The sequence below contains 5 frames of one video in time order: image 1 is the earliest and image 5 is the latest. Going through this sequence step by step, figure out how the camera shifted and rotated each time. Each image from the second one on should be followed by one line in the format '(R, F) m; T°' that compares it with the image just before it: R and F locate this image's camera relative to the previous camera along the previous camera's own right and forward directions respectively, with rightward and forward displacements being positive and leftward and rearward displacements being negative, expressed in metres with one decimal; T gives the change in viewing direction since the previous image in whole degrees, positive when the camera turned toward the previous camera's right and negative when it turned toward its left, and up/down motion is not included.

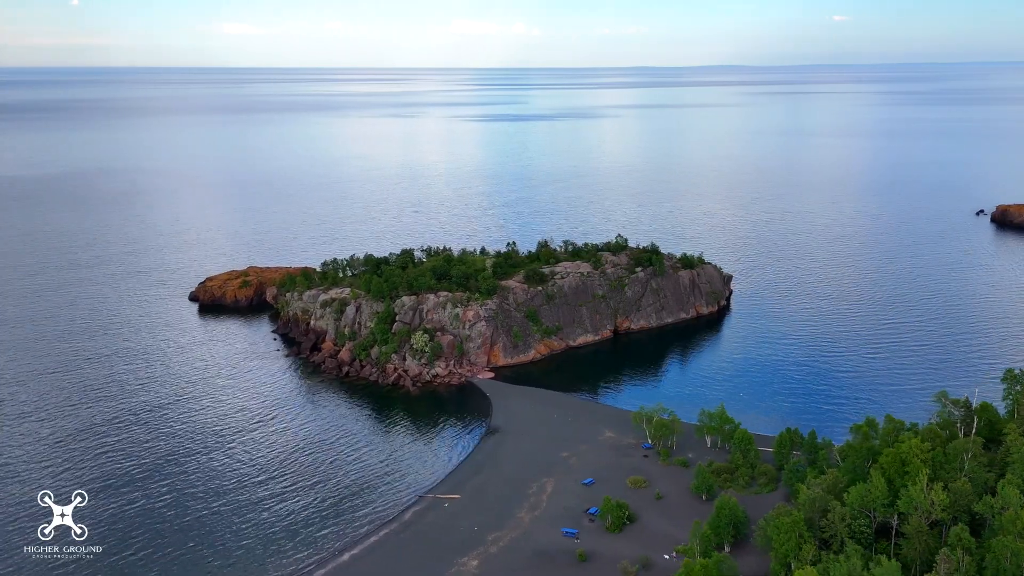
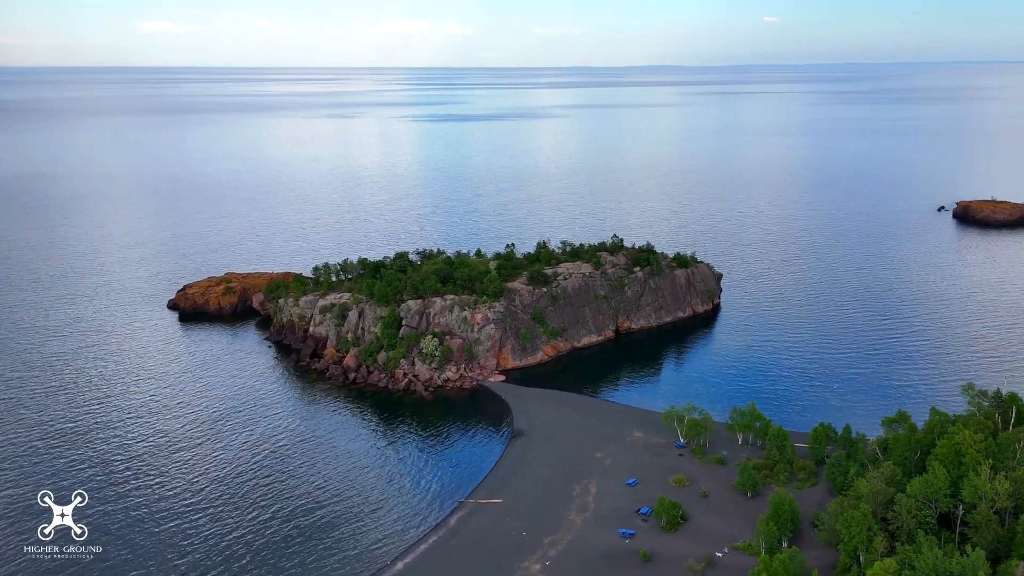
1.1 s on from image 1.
(-5.3, +0.2) m; +4°
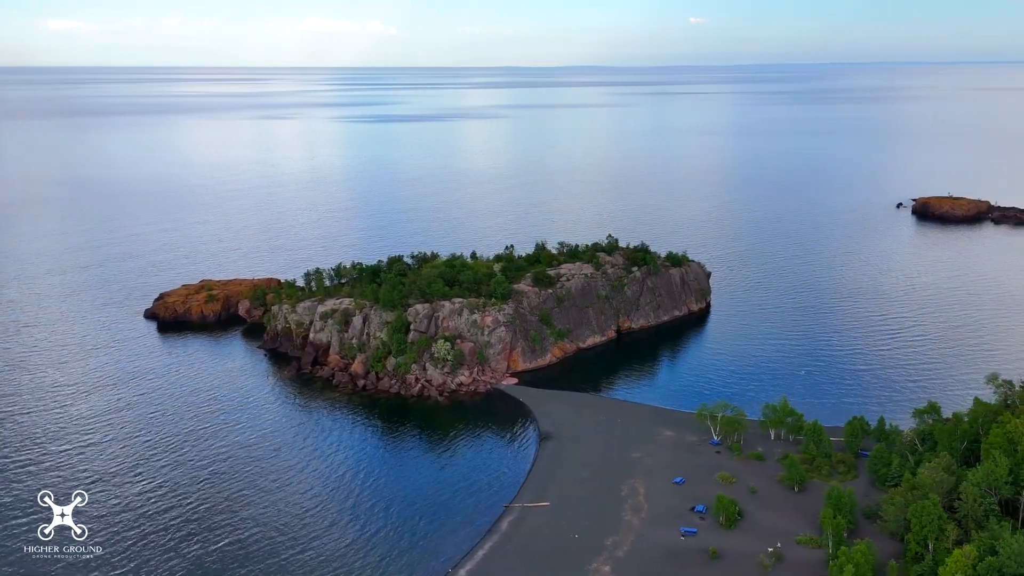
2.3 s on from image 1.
(-5.9, +0.3) m; +5°
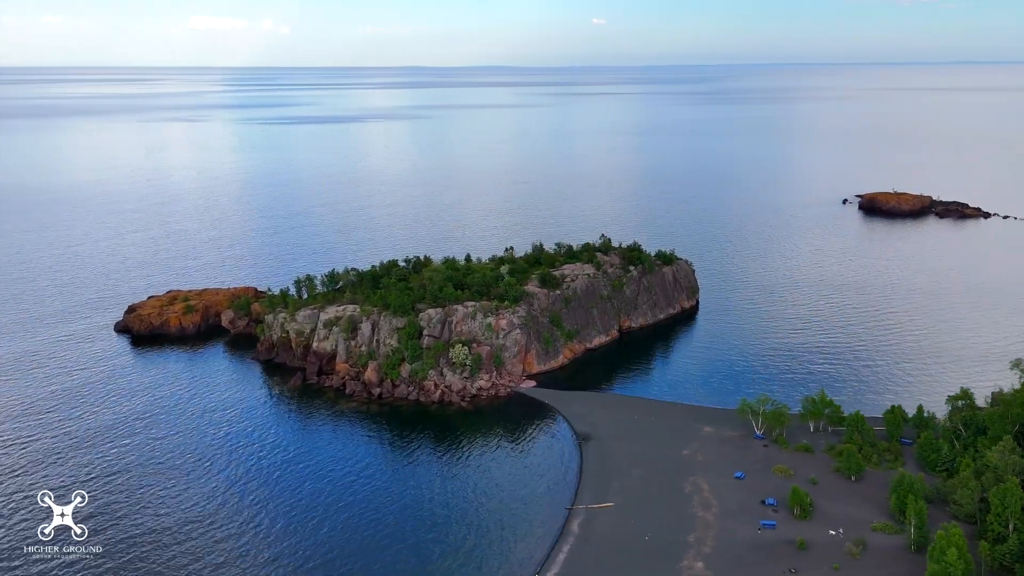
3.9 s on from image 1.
(-8.1, +0.6) m; +6°
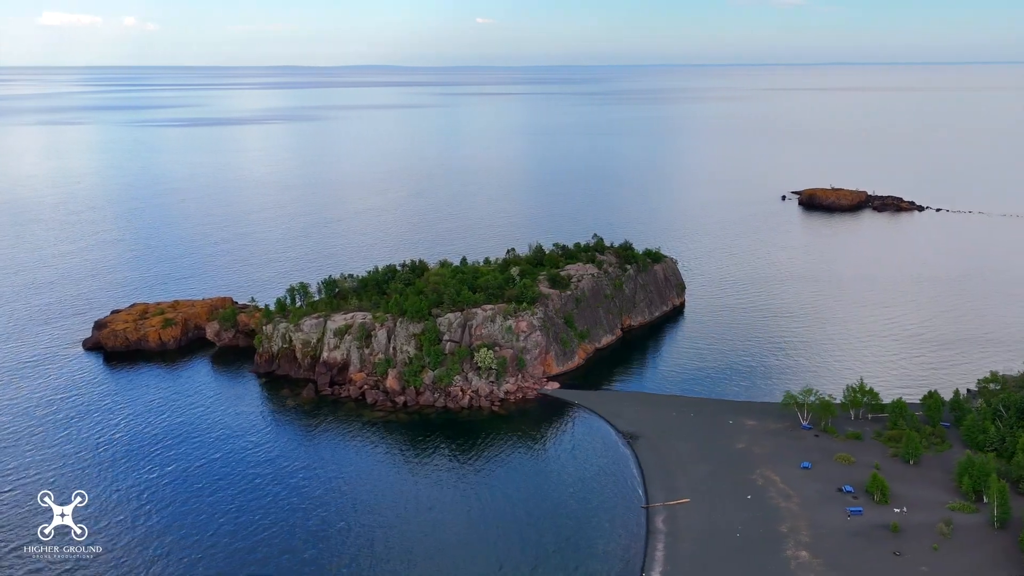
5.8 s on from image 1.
(-9.8, +1.0) m; +8°
